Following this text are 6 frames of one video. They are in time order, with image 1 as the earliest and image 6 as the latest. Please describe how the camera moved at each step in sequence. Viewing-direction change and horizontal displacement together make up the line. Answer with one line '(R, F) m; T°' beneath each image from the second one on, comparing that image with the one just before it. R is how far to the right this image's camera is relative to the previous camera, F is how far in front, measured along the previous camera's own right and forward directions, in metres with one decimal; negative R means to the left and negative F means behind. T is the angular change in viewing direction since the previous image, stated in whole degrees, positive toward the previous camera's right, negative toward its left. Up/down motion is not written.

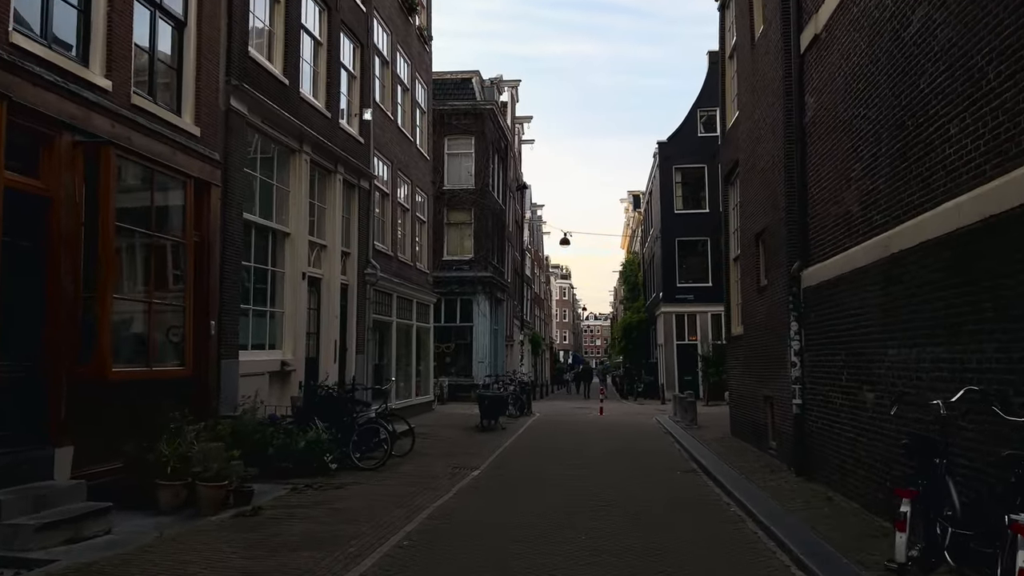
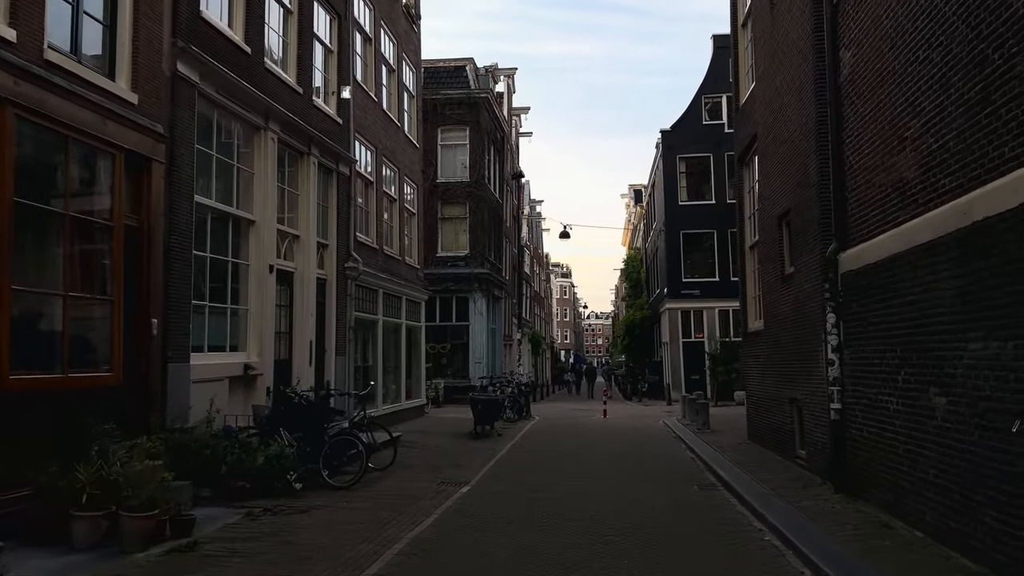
(+0.1, +1.5) m; 0°
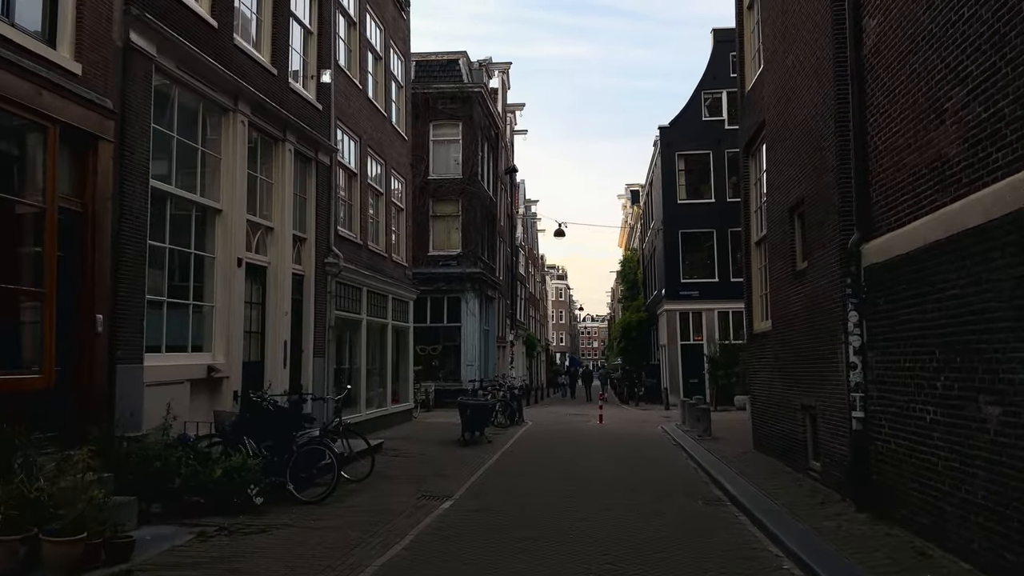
(+0.1, +1.0) m; 0°
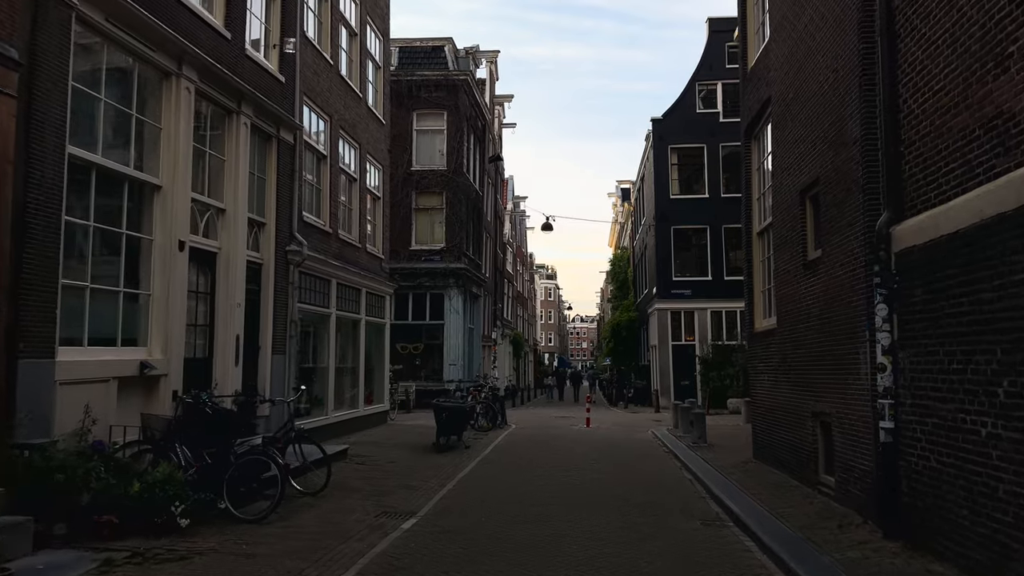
(+0.2, +1.3) m; +1°
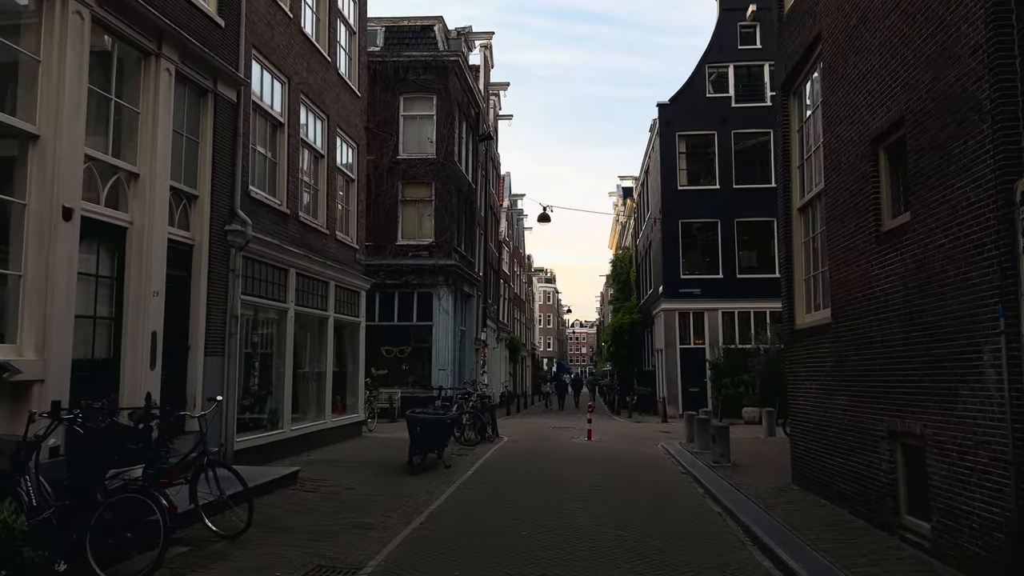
(+0.2, +2.4) m; 0°
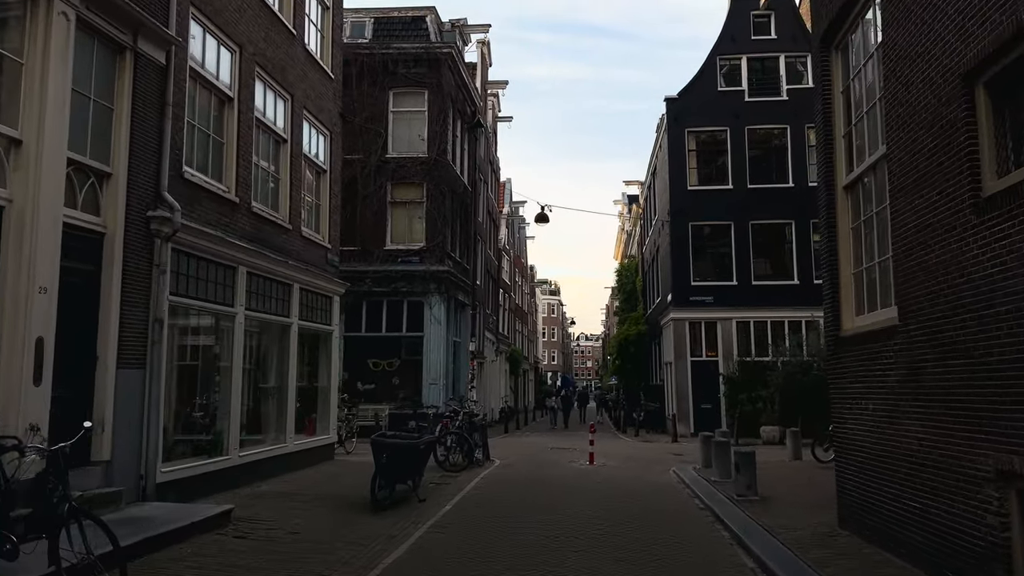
(+0.3, +2.0) m; 0°
